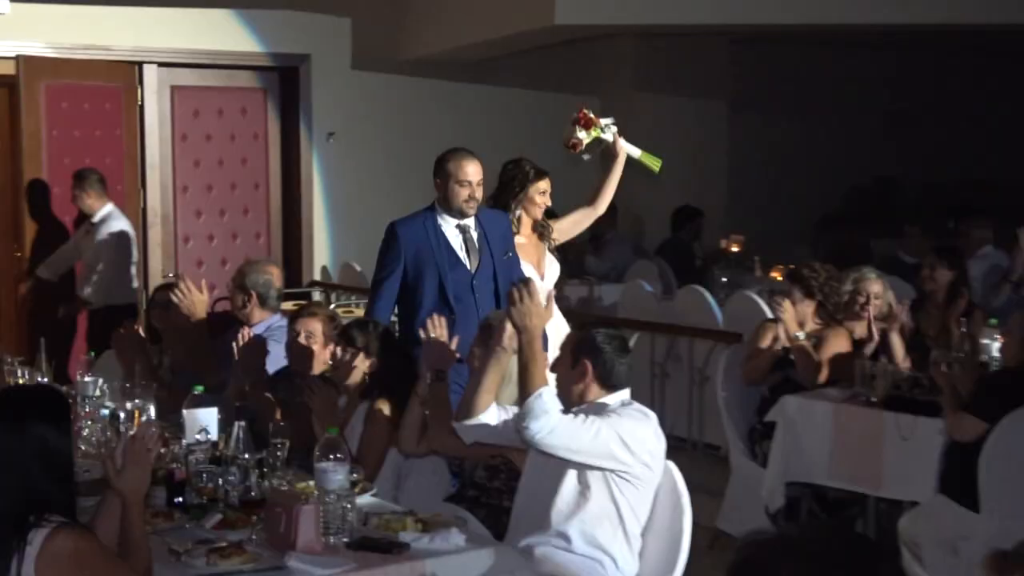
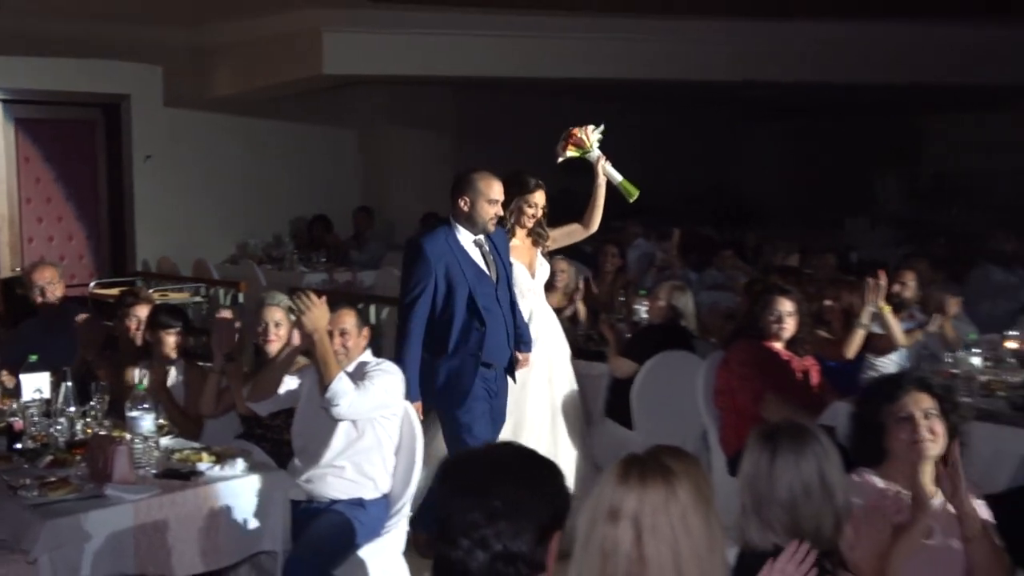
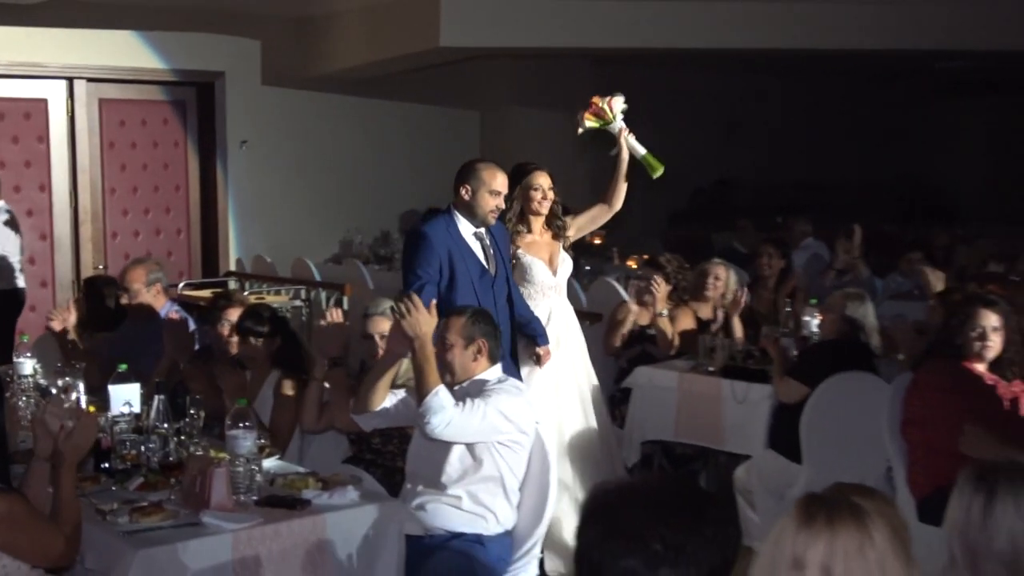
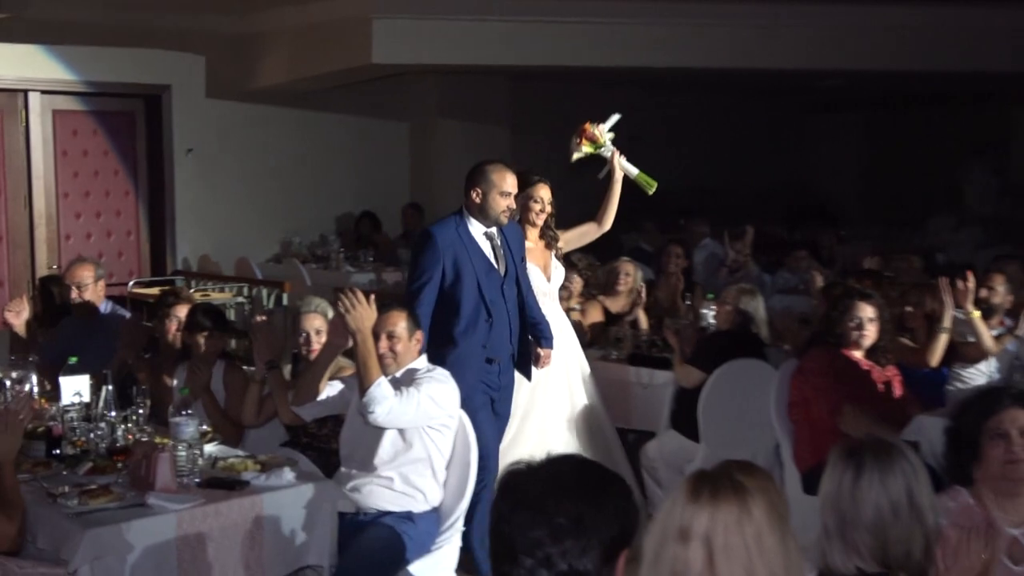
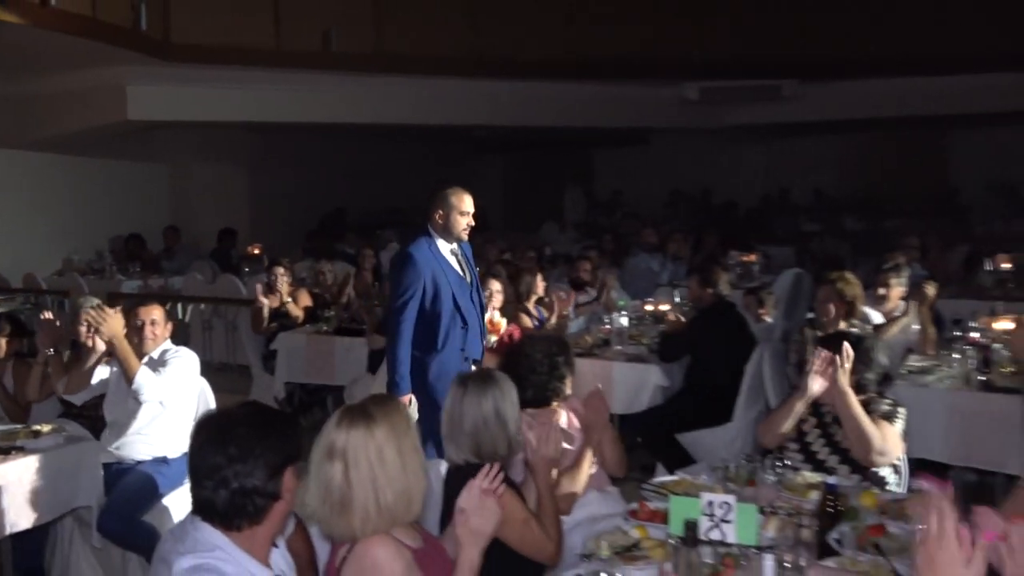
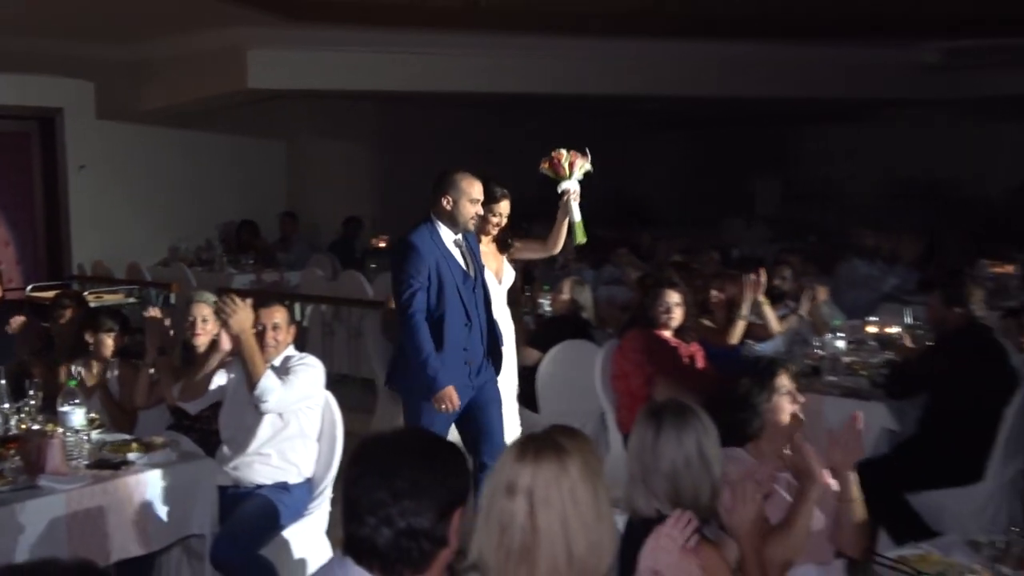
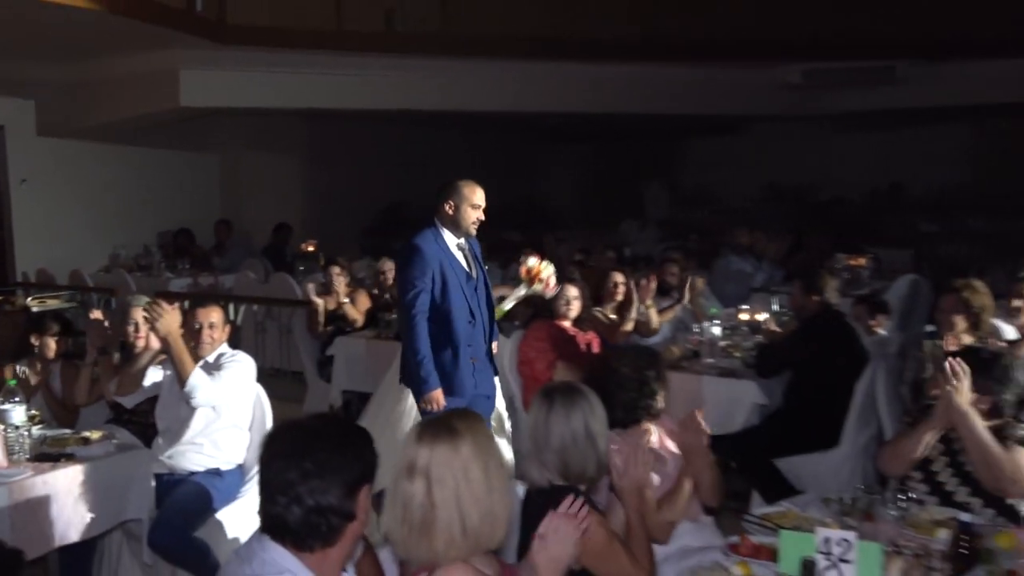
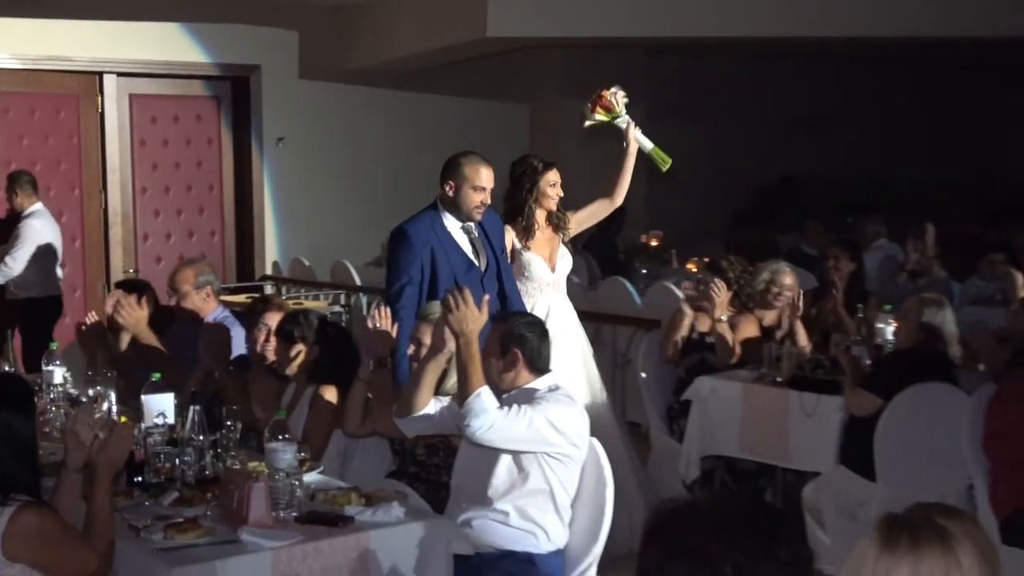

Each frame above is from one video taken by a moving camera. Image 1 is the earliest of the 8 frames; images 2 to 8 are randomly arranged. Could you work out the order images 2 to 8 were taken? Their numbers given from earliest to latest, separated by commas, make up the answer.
8, 3, 4, 2, 6, 7, 5
